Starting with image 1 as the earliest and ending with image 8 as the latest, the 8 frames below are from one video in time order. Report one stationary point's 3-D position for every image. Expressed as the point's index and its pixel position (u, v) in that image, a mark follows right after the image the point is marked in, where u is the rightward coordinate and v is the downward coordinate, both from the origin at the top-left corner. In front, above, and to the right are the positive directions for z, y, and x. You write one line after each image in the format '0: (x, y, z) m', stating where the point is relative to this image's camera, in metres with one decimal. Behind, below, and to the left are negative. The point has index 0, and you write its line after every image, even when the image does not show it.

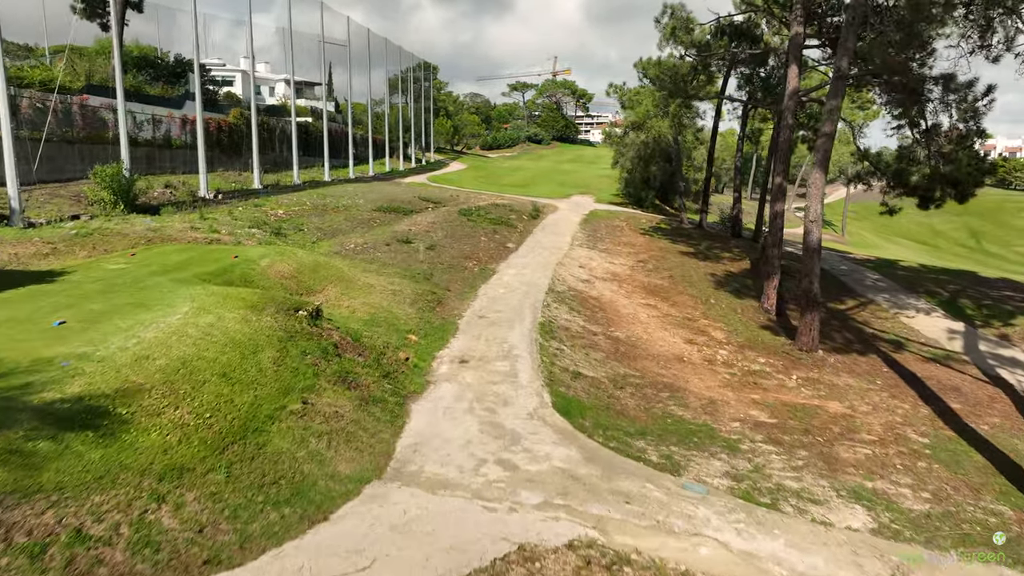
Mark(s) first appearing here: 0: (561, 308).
0: (+1.1, -0.5, +14.8) m
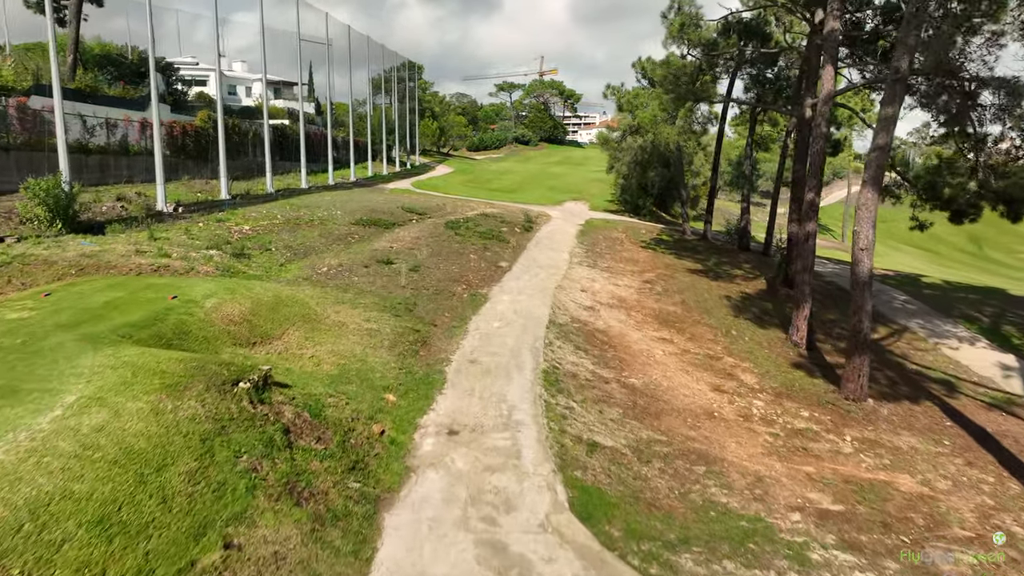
0: (+1.0, -1.1, +12.7) m
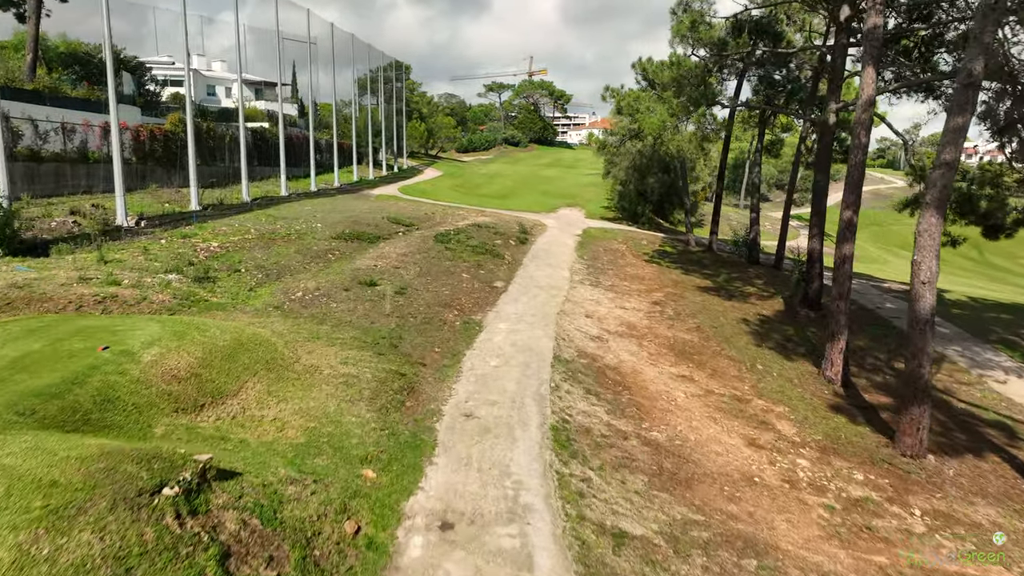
0: (+1.0, -1.7, +11.0) m
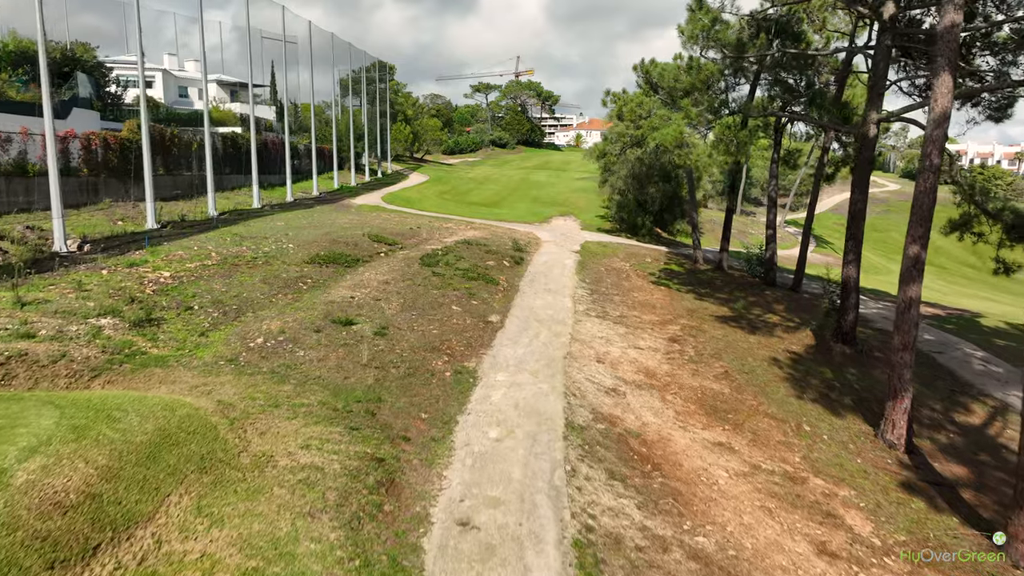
0: (+1.1, -2.5, +8.9) m
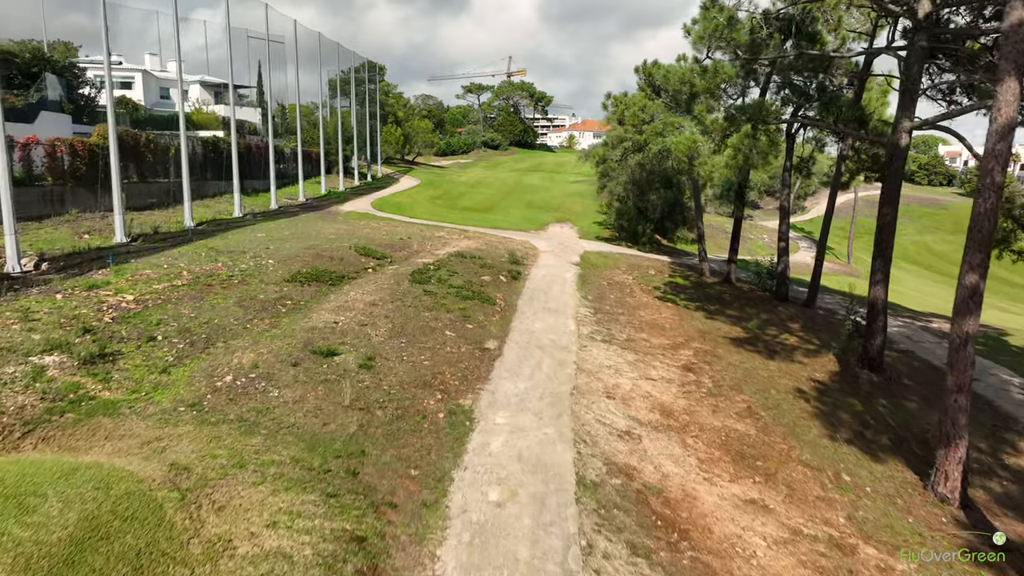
0: (+1.2, -3.0, +7.6) m
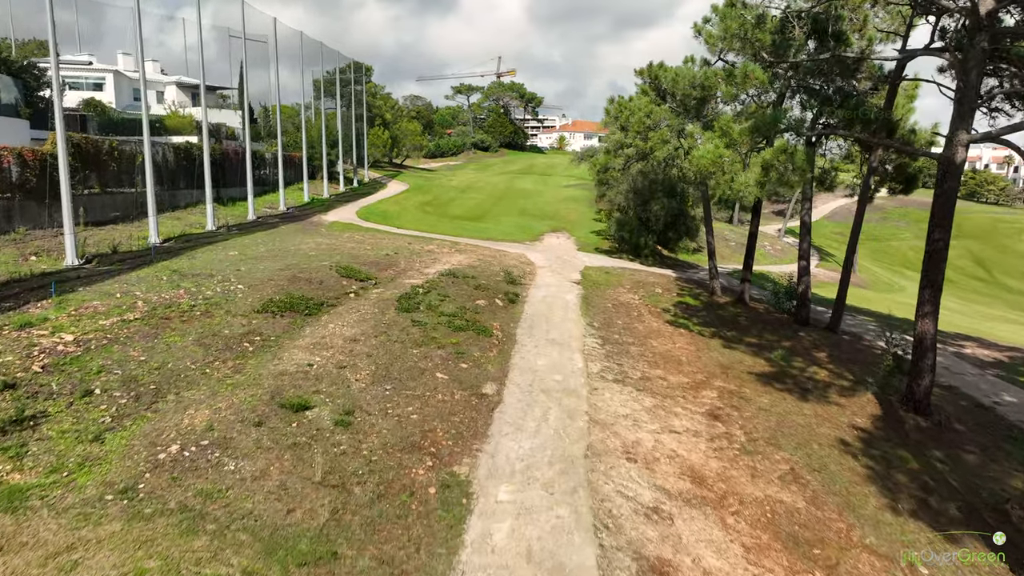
0: (+1.3, -3.6, +5.8) m
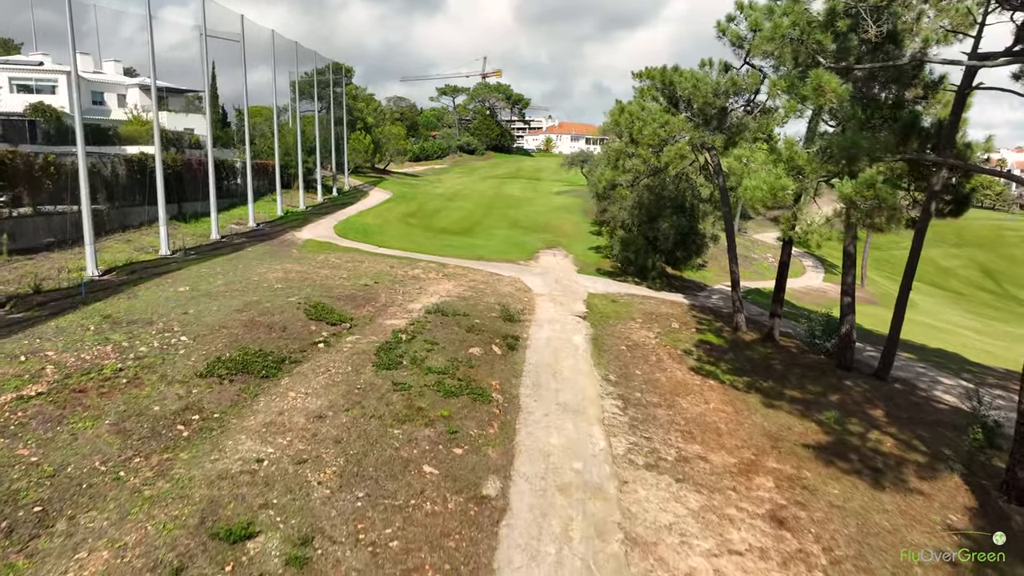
0: (+1.6, -4.6, +3.1) m
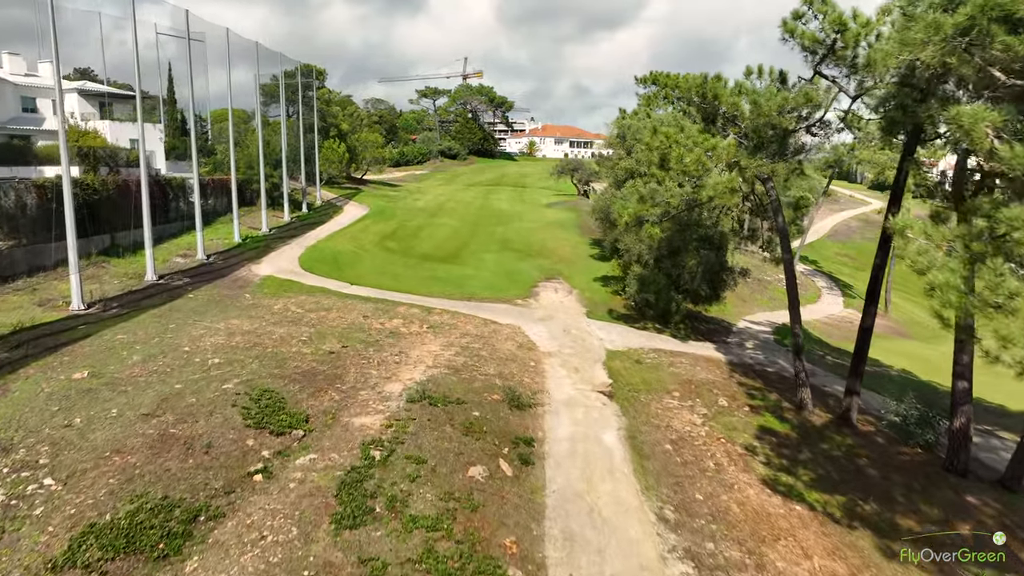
0: (+2.2, -6.2, -1.0) m
